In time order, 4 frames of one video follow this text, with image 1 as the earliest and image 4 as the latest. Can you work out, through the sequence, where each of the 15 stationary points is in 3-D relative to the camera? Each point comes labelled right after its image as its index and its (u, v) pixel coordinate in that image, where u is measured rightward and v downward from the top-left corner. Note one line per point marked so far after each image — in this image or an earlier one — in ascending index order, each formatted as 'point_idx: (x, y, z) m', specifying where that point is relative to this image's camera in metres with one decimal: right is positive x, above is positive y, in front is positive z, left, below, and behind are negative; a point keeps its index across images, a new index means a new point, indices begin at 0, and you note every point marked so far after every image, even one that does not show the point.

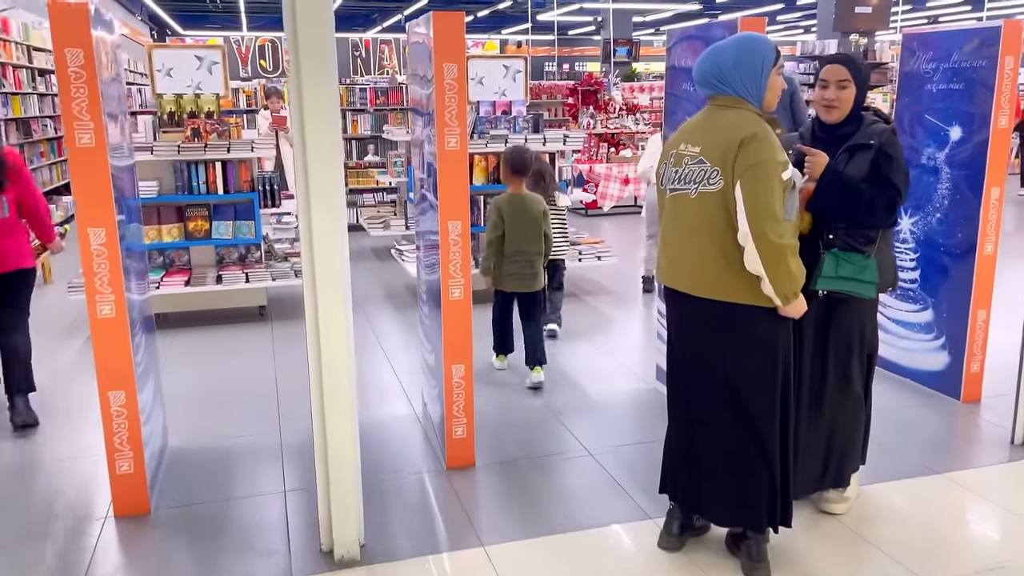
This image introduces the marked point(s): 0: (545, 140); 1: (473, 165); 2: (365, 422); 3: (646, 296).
0: (+0.2, +1.1, +5.9) m
1: (-0.3, +0.9, +5.9) m
2: (-0.7, -0.6, +3.9) m
3: (+1.0, -0.1, +6.4) m
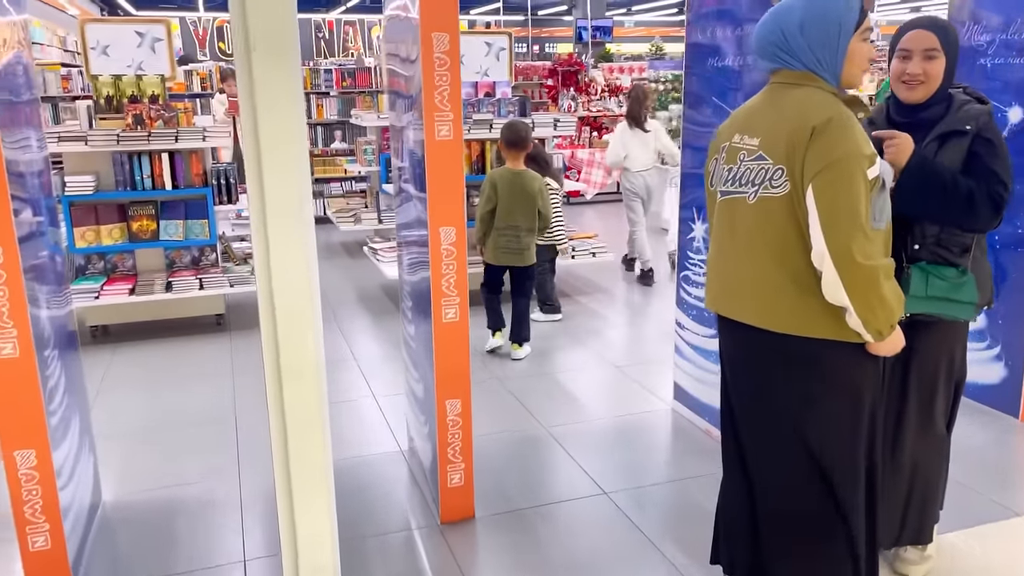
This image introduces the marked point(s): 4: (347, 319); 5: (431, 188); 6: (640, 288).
0: (+0.1, +1.1, +5.4) m
1: (-0.4, +0.9, +5.3) m
2: (-0.7, -0.7, +3.3) m
3: (+0.9, 0.0, +5.8) m
4: (-1.1, -0.2, +5.3) m
5: (-0.3, +0.3, +2.6) m
6: (+0.9, 0.0, +6.0) m
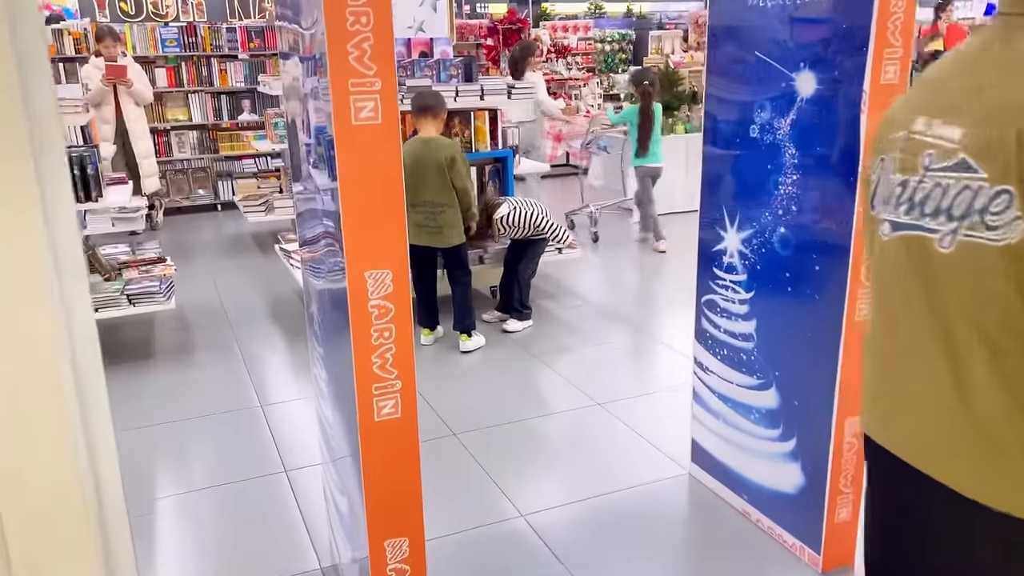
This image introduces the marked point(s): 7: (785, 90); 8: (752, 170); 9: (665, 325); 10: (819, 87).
0: (-0.2, +1.0, +4.3) m
1: (-0.7, +0.8, +4.2) m
2: (-0.8, -0.8, +2.3) m
3: (+0.6, 0.0, +4.9) m
4: (-1.3, -0.3, +4.2) m
5: (-0.3, +0.1, +1.5) m
6: (+0.6, 0.0, +5.1) m
7: (+0.7, +0.5, +2.2) m
8: (+0.7, +0.3, +2.3) m
9: (+0.8, -0.2, +4.3) m
10: (+0.8, +0.5, +2.0) m
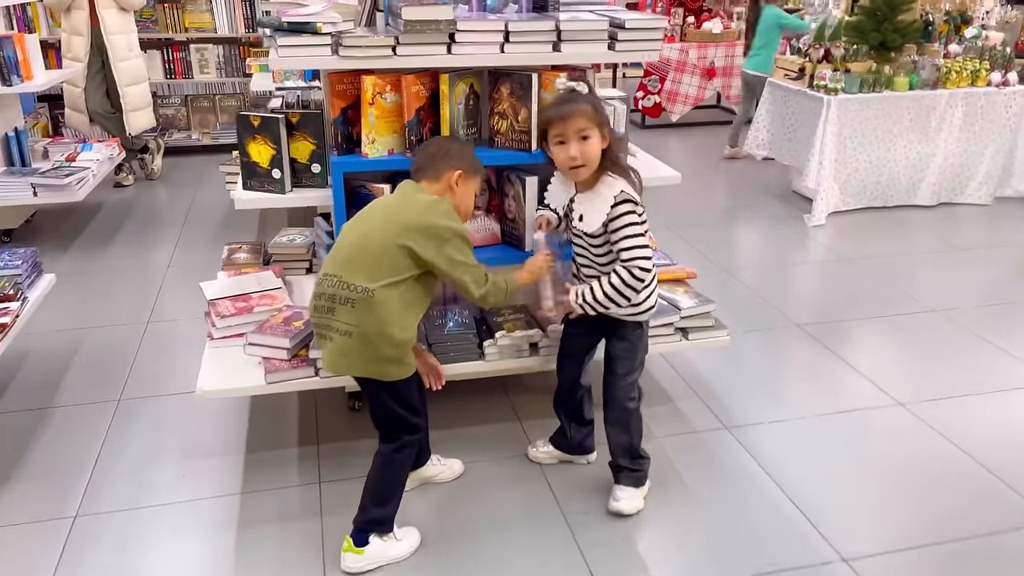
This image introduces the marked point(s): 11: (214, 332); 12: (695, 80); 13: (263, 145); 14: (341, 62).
0: (+0.1, +0.7, +2.2) m
1: (-0.4, +0.5, +2.2) m
2: (-0.9, -1.3, +0.5) m
3: (+0.9, -0.4, +2.8) m
4: (-1.1, -0.5, +2.4) m
5: (-0.5, -0.5, -0.4) m
6: (+0.9, -0.3, +3.0) m
7: (+0.6, -0.1, 0.0) m
8: (+0.6, -0.3, +0.2) m
9: (+1.0, -0.6, +2.2) m
10: (+0.6, -0.2, -0.1) m
11: (-0.9, -0.1, +2.4) m
12: (+1.4, +1.5, +6.0) m
13: (-0.7, +0.4, +2.3) m
14: (-0.4, +0.6, +2.1) m
